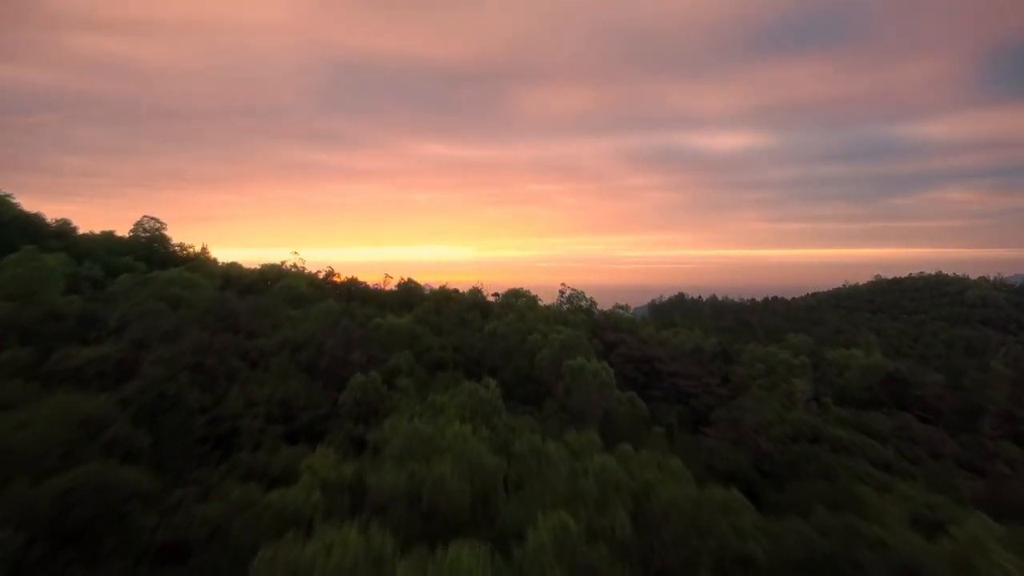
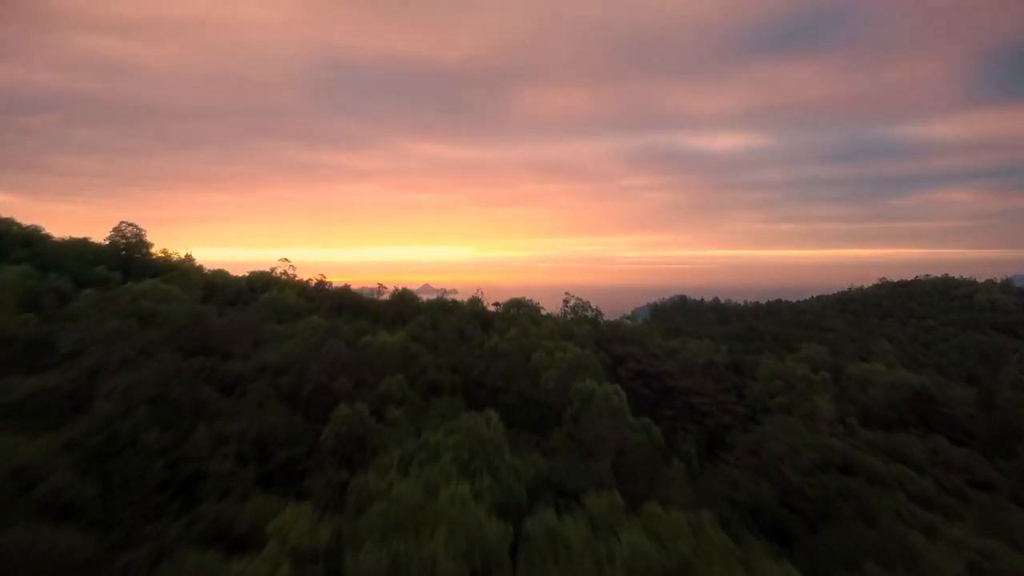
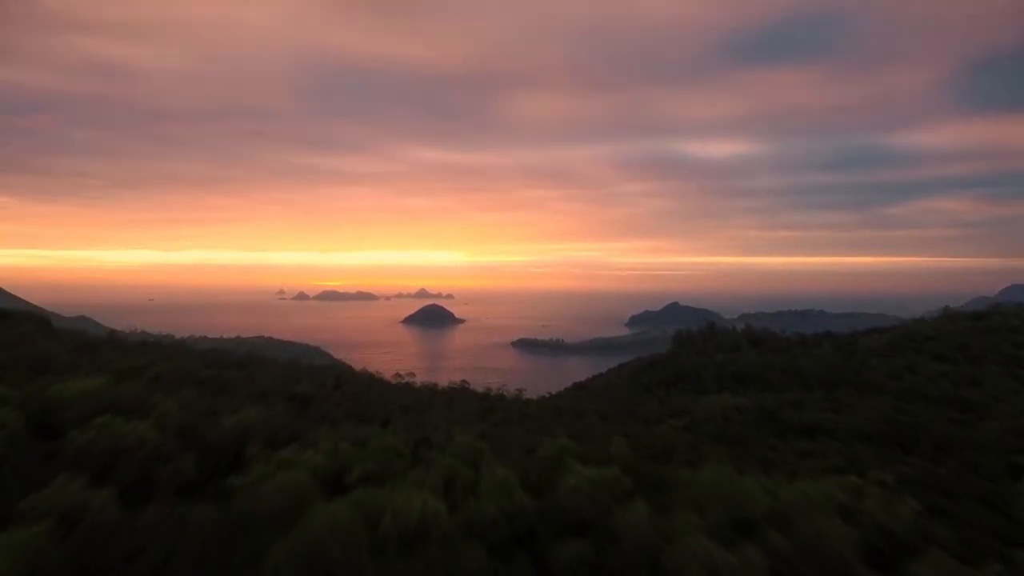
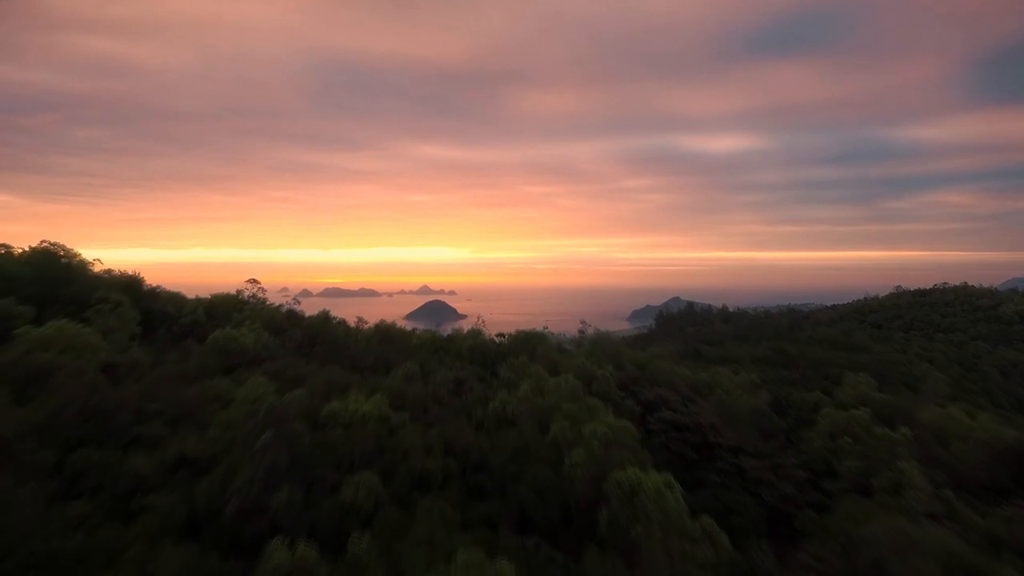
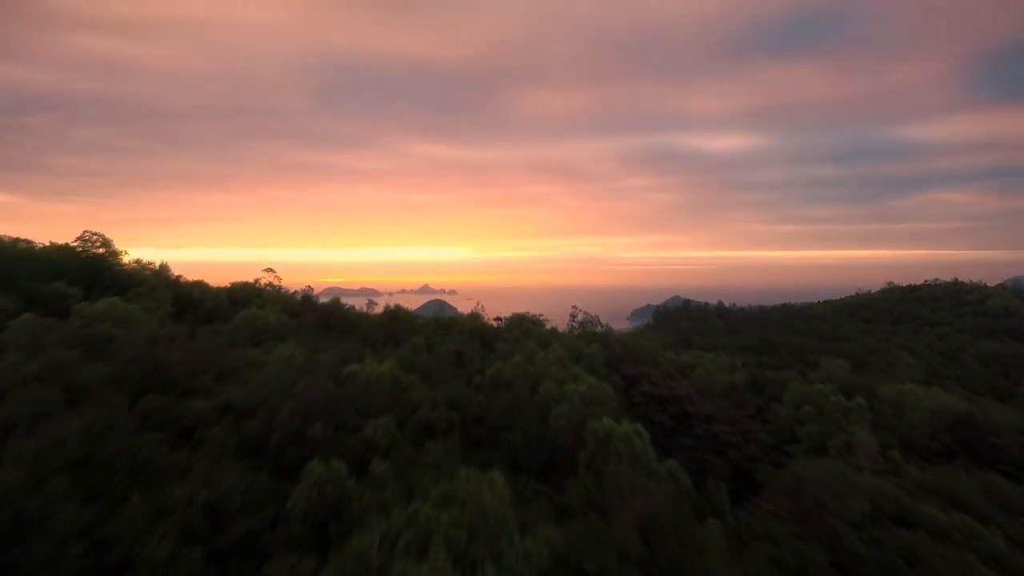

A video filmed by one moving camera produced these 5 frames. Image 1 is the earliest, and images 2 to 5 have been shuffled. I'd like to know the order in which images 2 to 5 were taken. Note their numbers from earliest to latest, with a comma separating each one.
2, 5, 4, 3
